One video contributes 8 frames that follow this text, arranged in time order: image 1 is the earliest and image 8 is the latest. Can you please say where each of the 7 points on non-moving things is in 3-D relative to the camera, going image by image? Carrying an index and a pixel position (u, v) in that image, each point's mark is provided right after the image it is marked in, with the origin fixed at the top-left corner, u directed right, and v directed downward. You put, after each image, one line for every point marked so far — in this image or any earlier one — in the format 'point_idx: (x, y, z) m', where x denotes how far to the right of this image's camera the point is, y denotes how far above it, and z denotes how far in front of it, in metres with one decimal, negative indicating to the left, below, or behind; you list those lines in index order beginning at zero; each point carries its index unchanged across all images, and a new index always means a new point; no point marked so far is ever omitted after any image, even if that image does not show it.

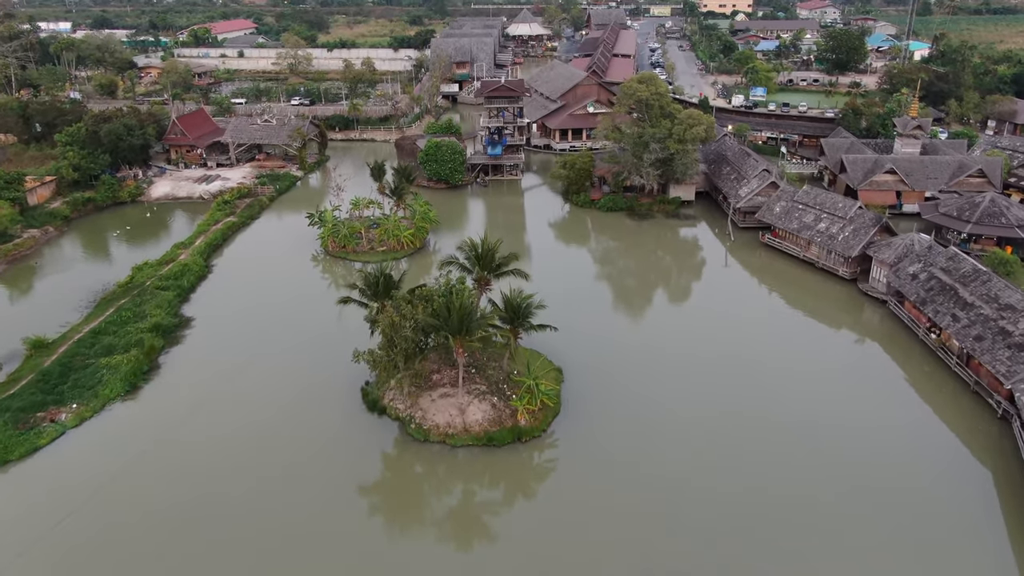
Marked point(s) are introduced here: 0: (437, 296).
0: (-2.6, -0.3, +18.9) m
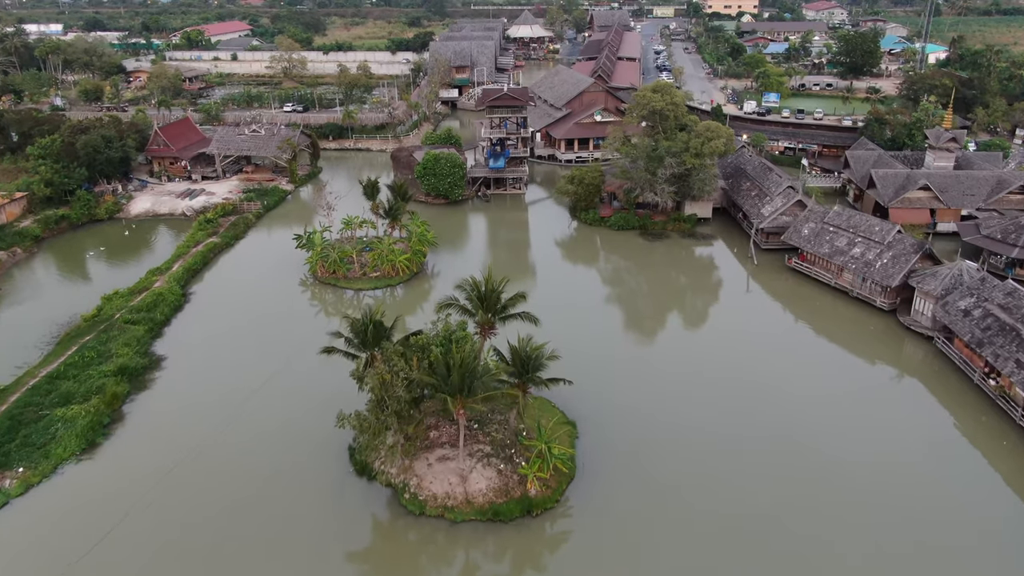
0: (-2.3, -1.7, +16.5) m
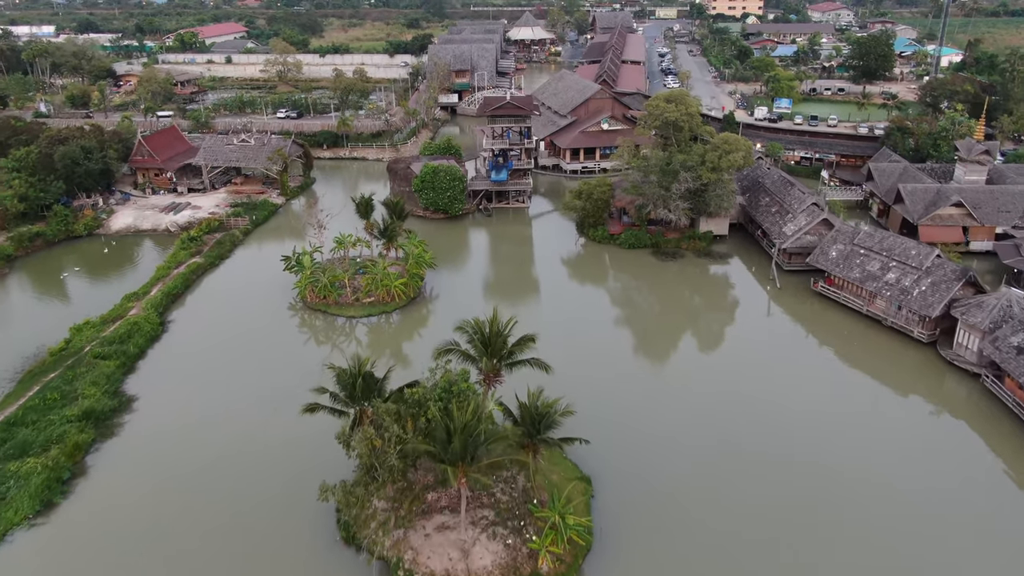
0: (-2.1, -3.0, +14.5) m
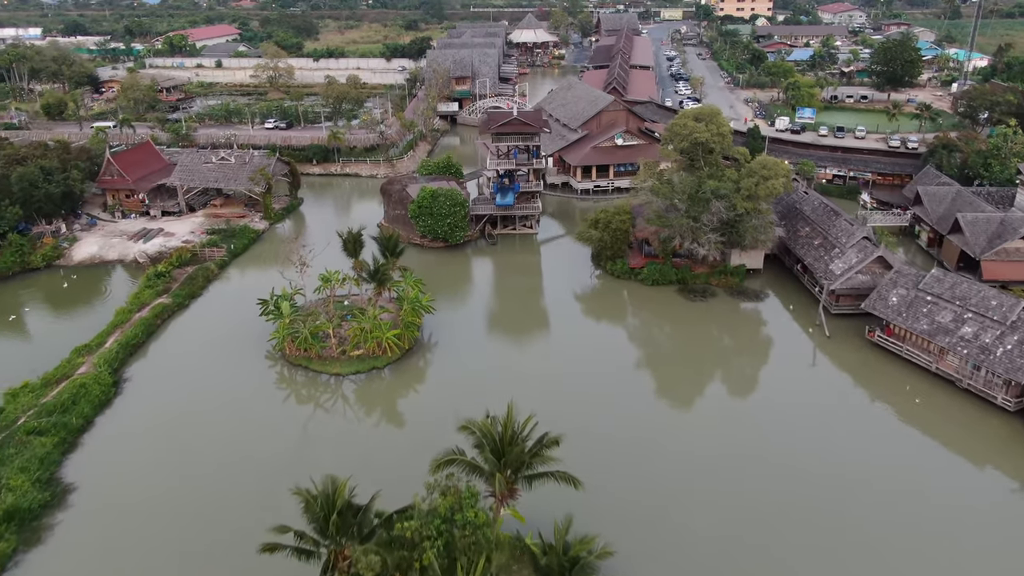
0: (-1.7, -5.1, +11.0) m
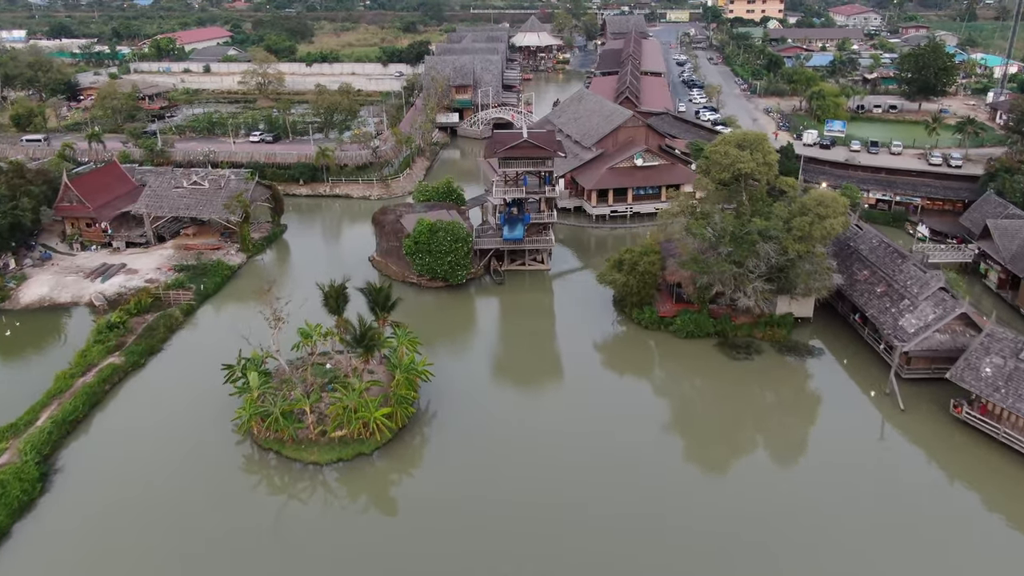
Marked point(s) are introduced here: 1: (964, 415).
0: (-1.2, -7.3, +7.2) m
1: (+15.8, -4.4, +19.4) m
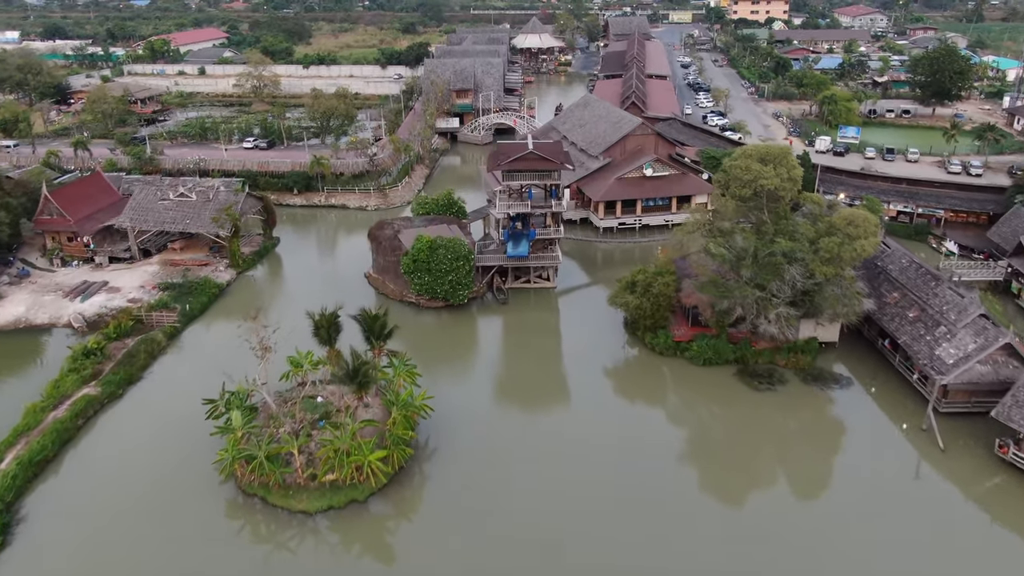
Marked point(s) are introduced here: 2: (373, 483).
0: (-0.9, -8.3, +5.6) m
1: (+16.0, -5.3, +17.9) m
2: (-4.3, -6.0, +17.3) m
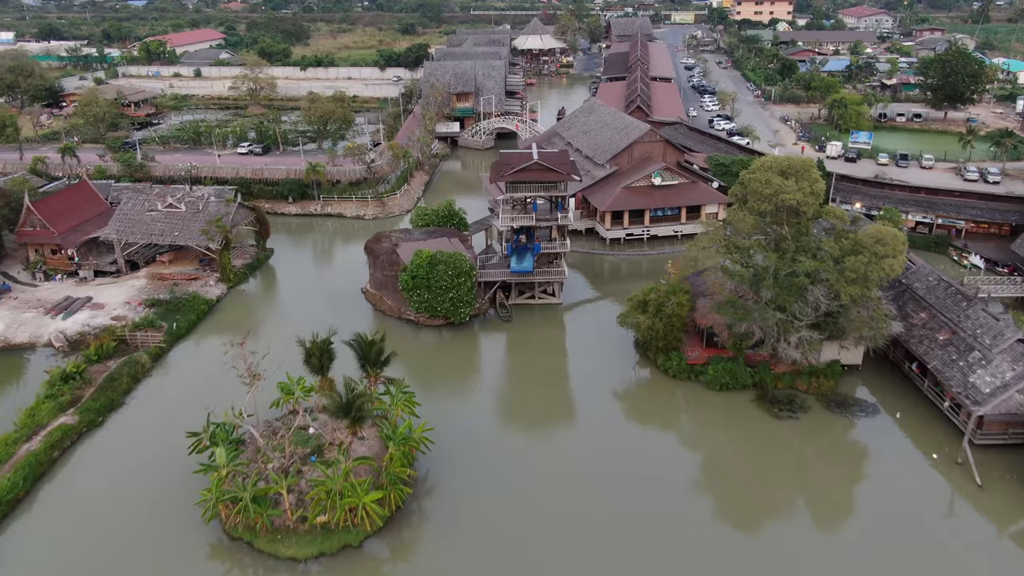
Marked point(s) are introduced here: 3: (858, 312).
0: (-0.7, -9.0, +4.4) m
1: (+16.2, -6.1, +16.6) m
2: (-4.1, -6.8, +16.0) m
3: (+12.1, -0.8, +19.2) m
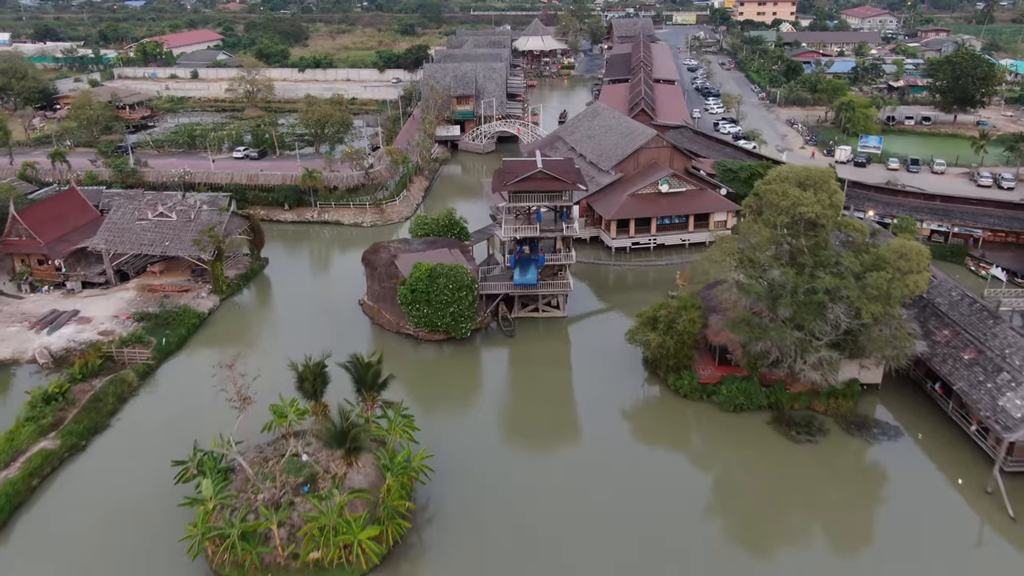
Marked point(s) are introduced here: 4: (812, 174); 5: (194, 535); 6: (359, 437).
0: (-0.6, -9.6, +3.4) m
1: (+16.3, -6.7, +15.7) m
2: (-4.0, -7.4, +15.1) m
3: (+12.2, -1.4, +18.3) m
4: (+10.8, +4.2, +19.8) m
5: (-8.6, -6.6, +14.9) m
6: (-4.3, -4.0, +15.3) m
